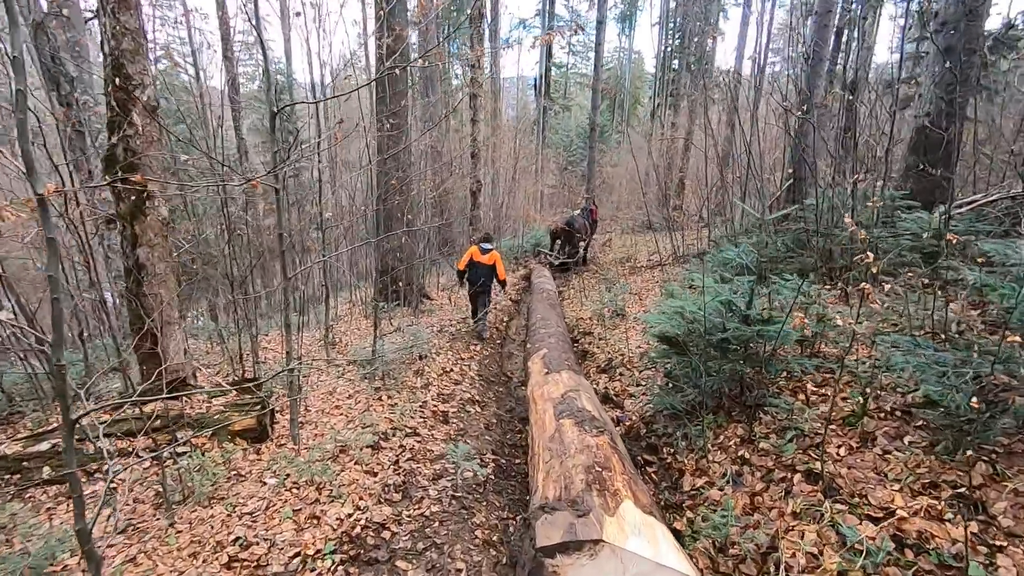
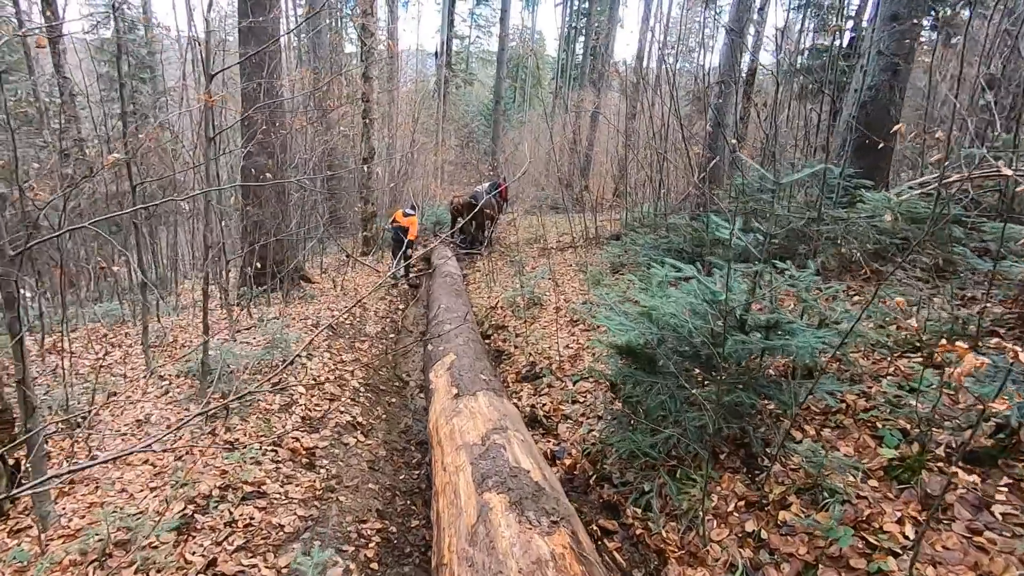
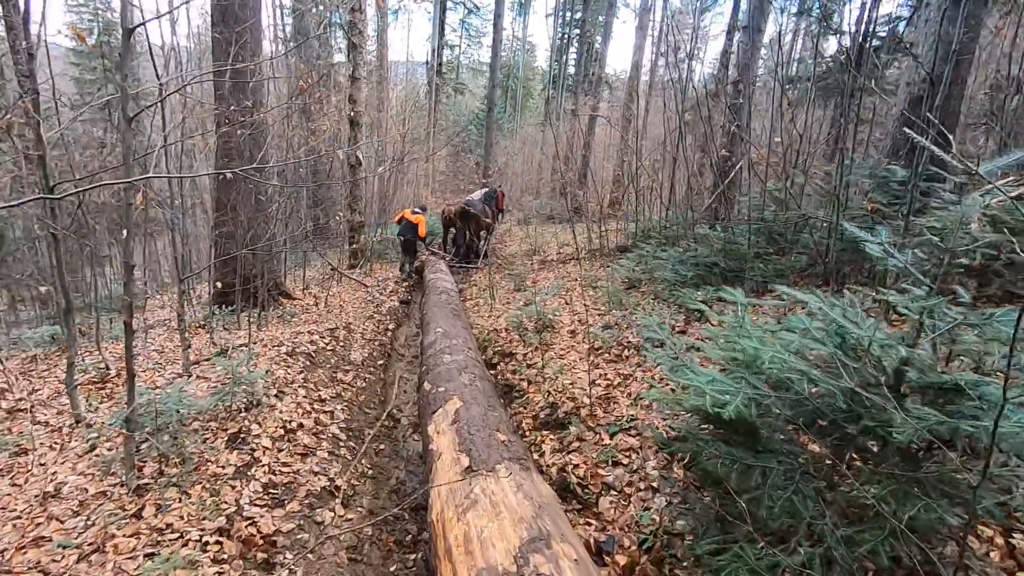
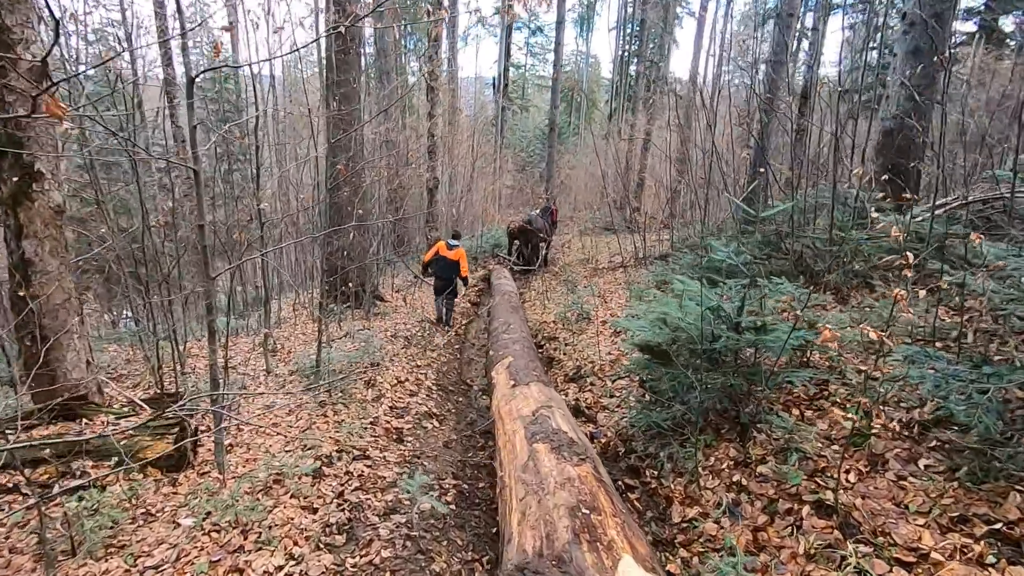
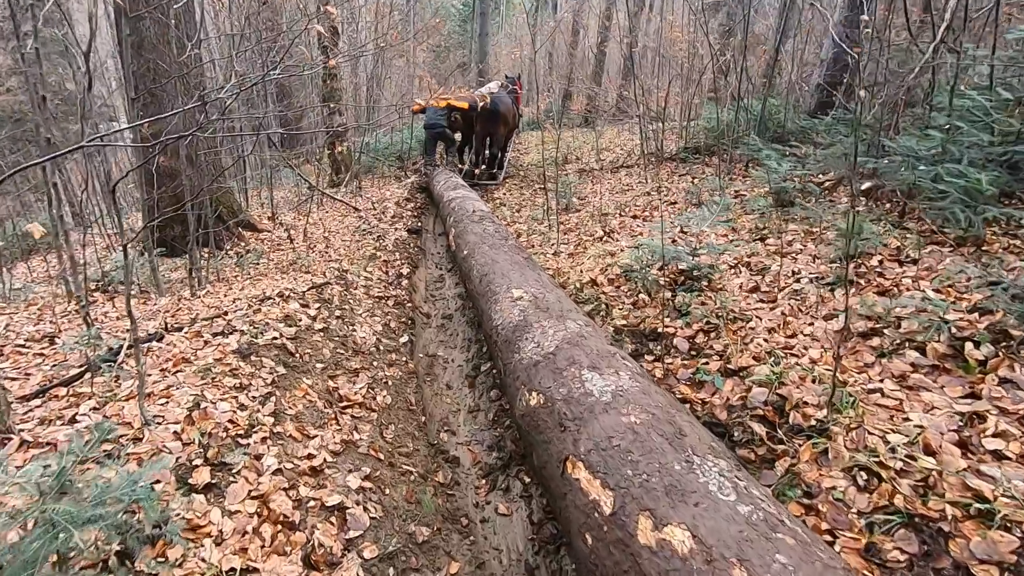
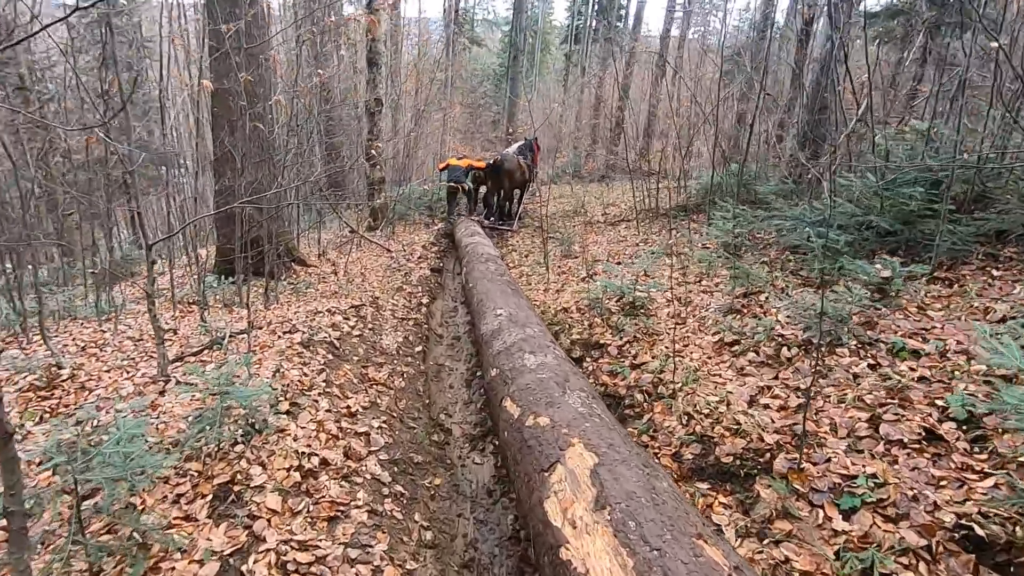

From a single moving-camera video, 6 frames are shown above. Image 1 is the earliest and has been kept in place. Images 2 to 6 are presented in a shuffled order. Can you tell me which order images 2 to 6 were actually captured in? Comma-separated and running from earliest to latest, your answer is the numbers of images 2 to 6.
4, 2, 3, 6, 5
